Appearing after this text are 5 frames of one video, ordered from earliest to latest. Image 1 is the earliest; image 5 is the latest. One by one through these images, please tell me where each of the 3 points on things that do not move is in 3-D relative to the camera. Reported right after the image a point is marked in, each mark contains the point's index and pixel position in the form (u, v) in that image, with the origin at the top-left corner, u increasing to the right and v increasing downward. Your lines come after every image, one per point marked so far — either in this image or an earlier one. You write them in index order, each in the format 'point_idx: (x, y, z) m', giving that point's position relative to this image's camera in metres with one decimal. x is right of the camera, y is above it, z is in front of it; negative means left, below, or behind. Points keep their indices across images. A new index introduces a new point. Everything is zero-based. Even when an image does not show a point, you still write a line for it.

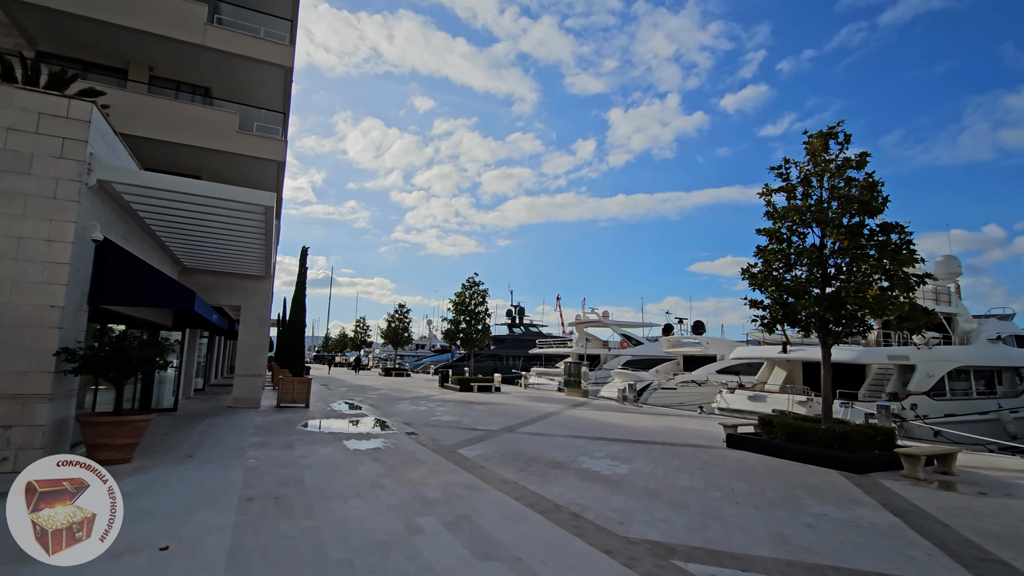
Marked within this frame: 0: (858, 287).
0: (+6.2, 0.0, +9.0) m
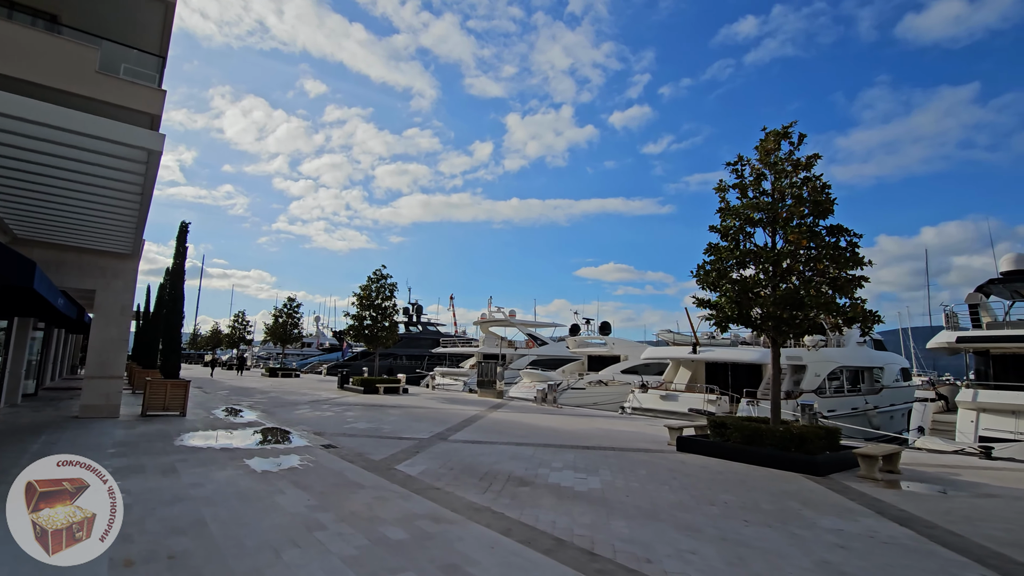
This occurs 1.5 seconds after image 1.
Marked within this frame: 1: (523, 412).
0: (+5.3, 0.0, +9.1) m
1: (+0.4, -4.1, +16.7) m
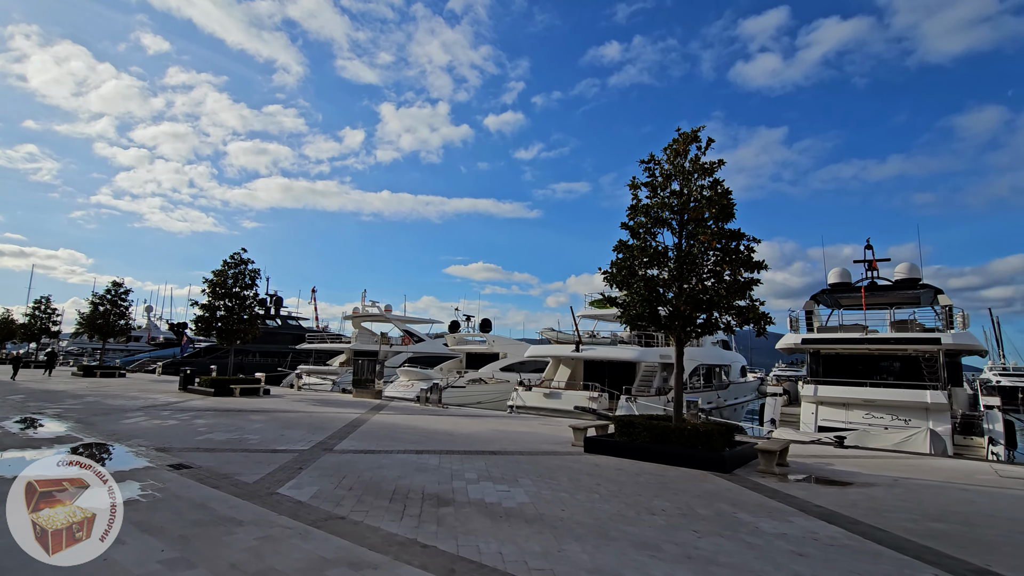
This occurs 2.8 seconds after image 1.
0: (+3.7, 0.0, +9.3) m
1: (-3.2, -3.8, +15.5) m
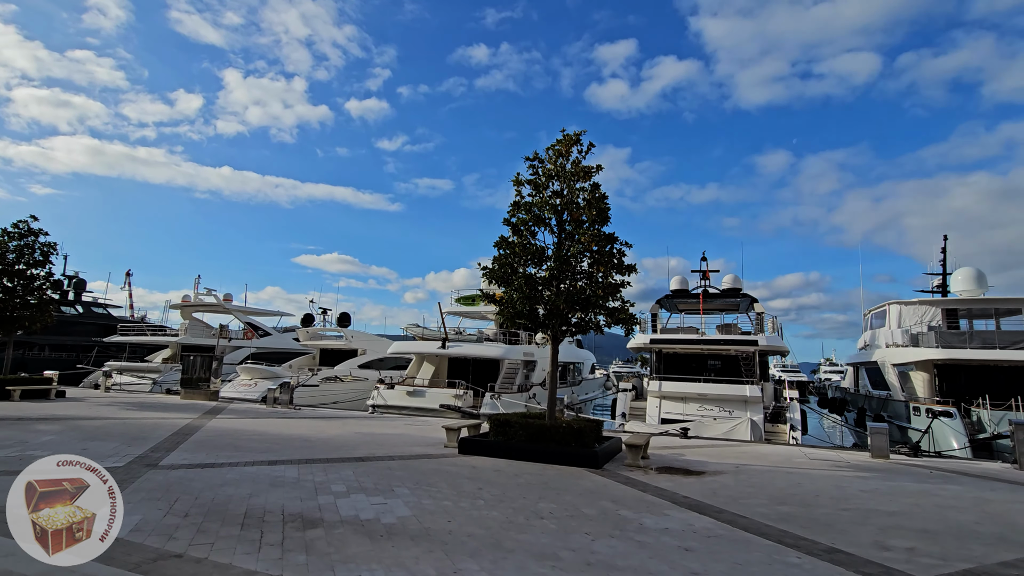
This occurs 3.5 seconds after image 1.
0: (+1.5, 0.0, +9.6) m
1: (-7.0, -3.5, +13.7) m
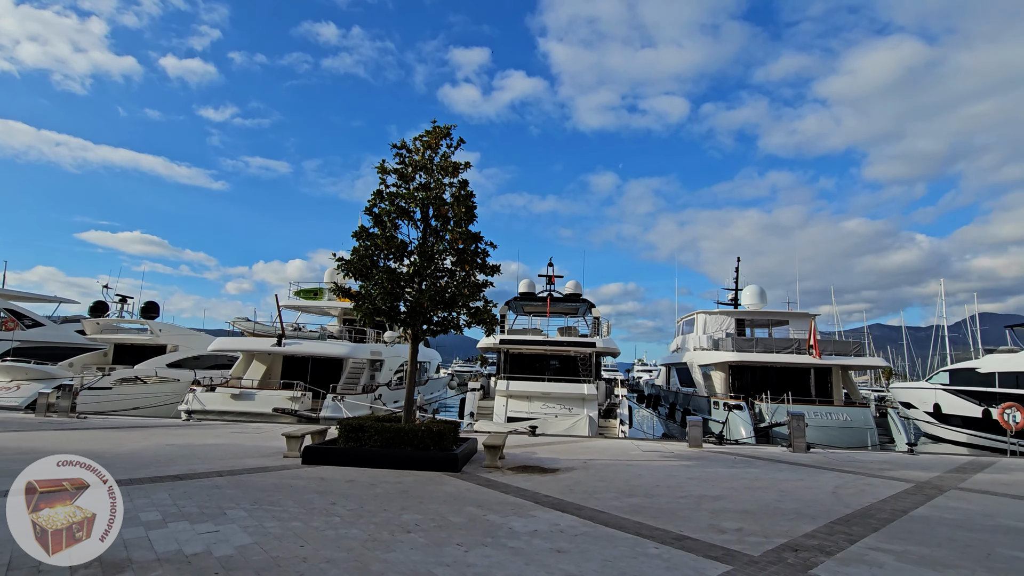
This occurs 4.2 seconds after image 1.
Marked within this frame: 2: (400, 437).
0: (-1.1, 0.0, +9.4) m
1: (-10.5, -3.0, +10.7) m
2: (-1.8, -2.3, +8.0) m
